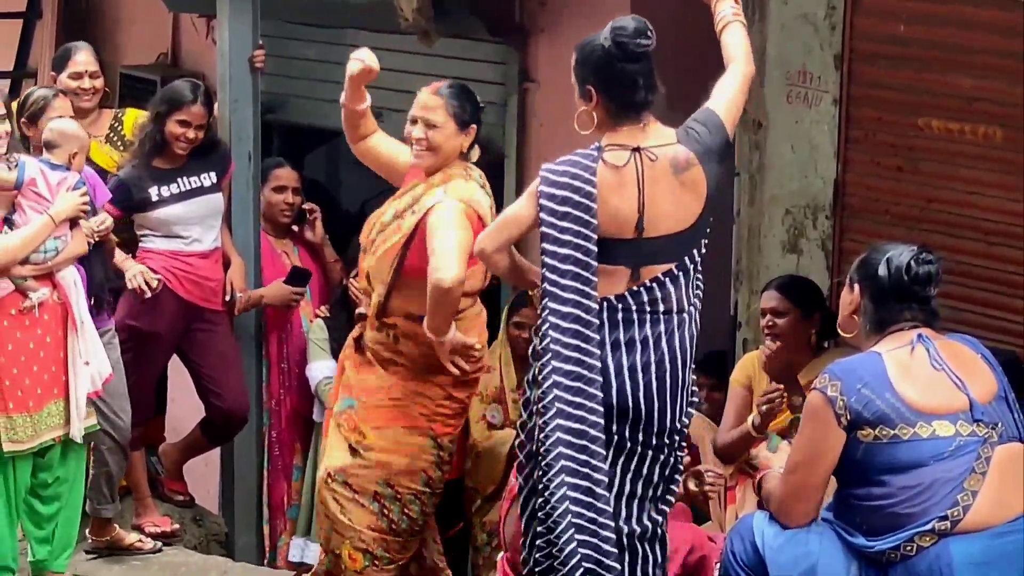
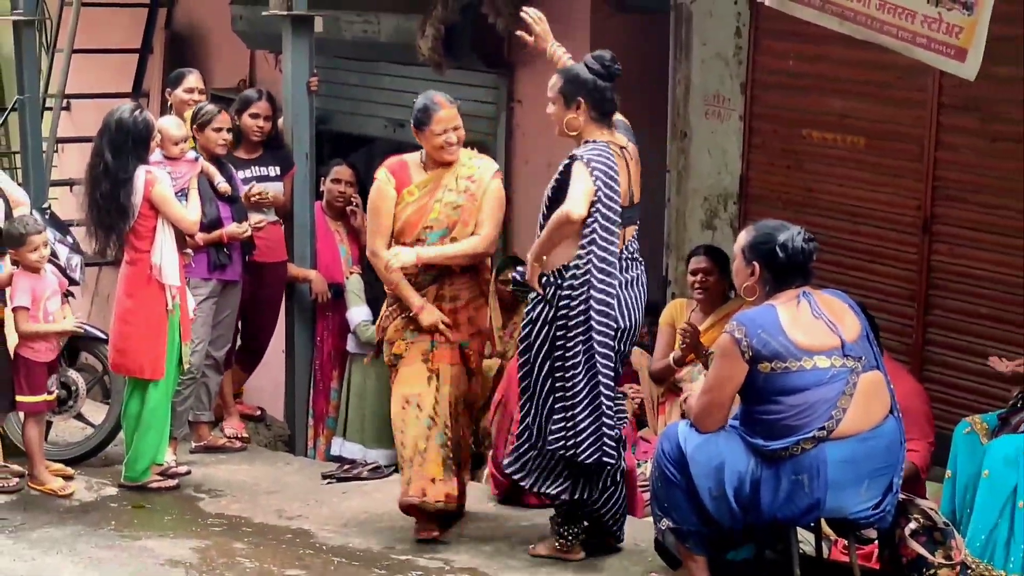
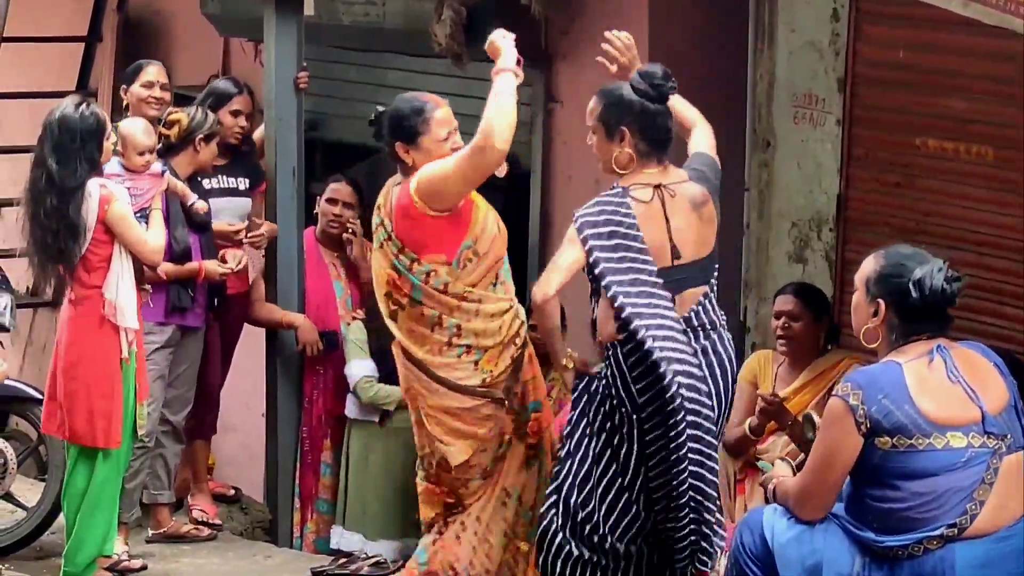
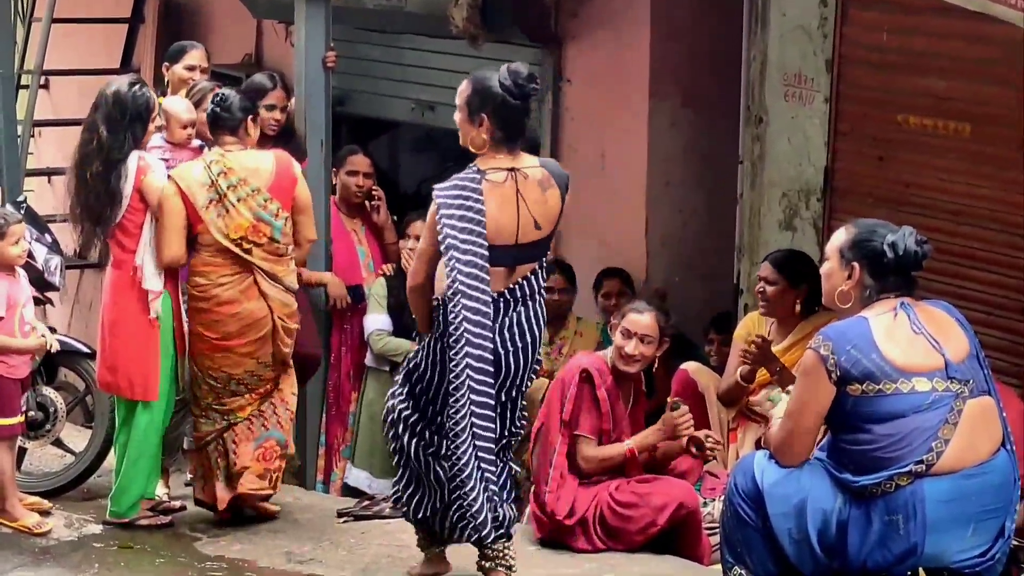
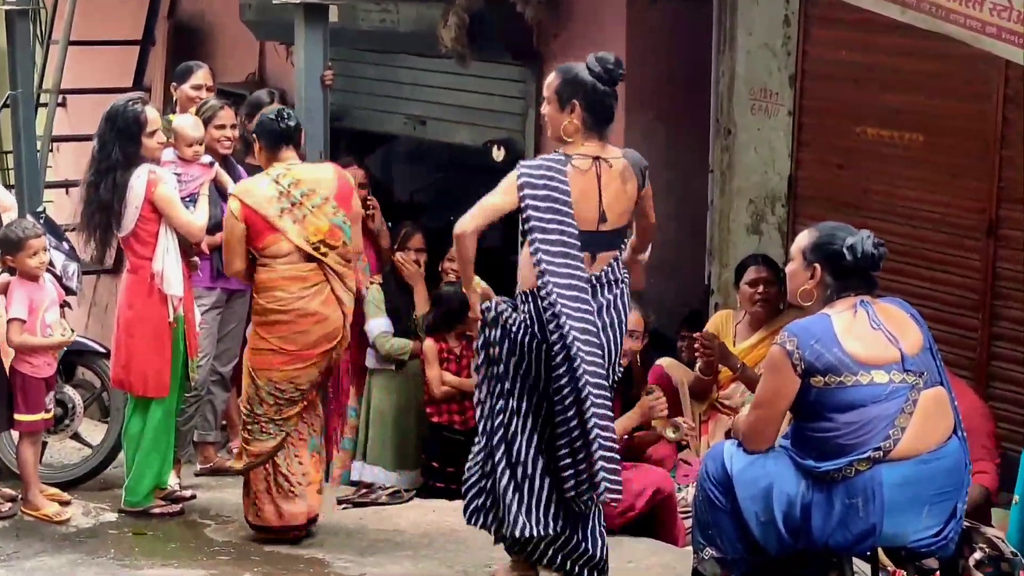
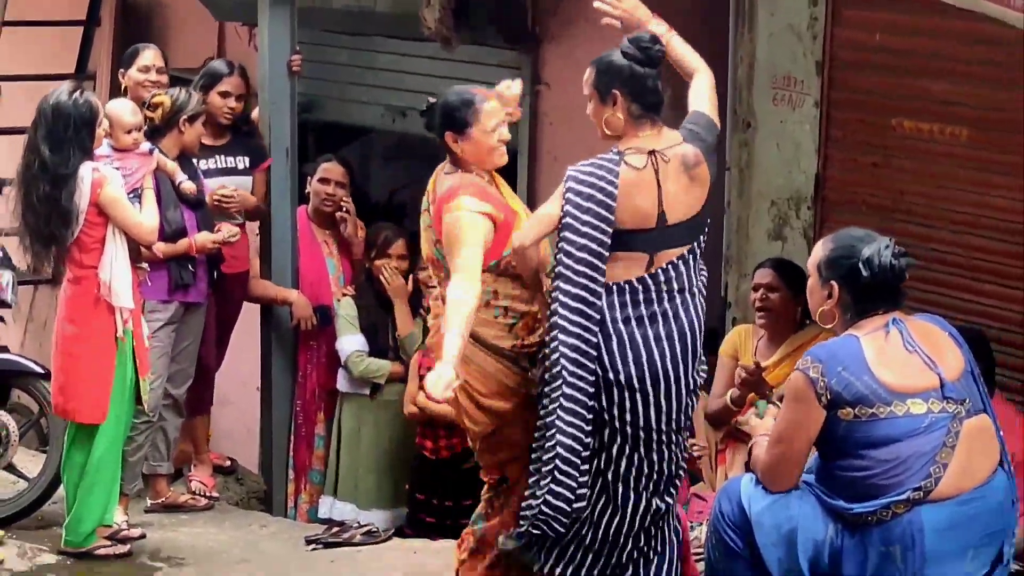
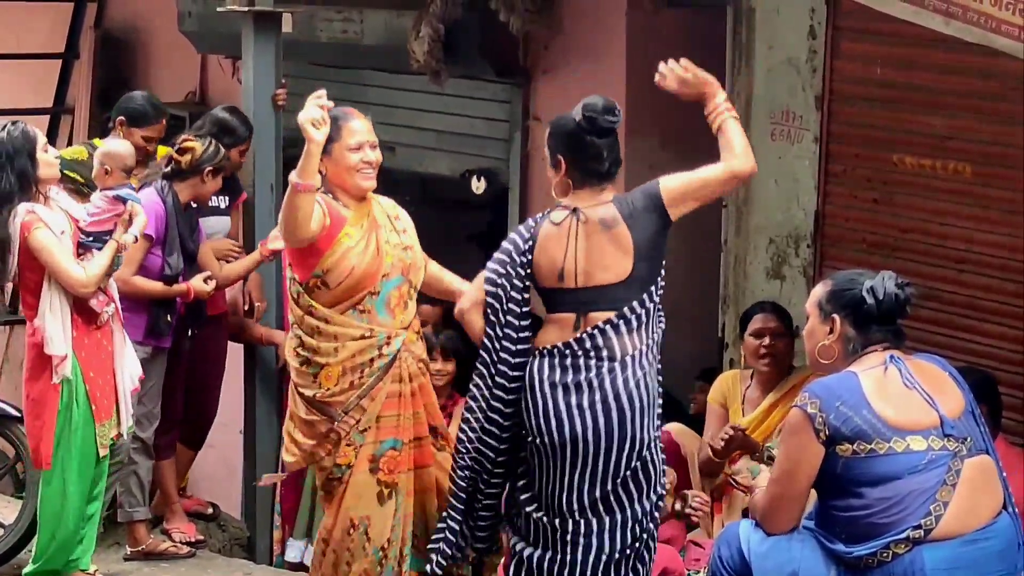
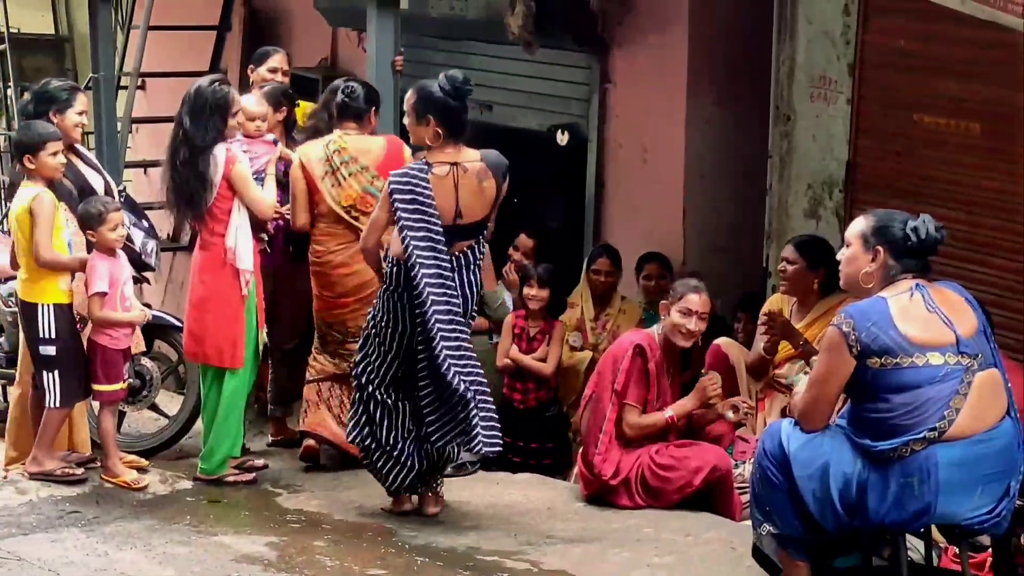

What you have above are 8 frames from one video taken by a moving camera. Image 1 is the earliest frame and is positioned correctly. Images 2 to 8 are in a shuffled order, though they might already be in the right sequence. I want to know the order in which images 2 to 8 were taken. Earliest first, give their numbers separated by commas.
7, 3, 6, 2, 5, 4, 8
